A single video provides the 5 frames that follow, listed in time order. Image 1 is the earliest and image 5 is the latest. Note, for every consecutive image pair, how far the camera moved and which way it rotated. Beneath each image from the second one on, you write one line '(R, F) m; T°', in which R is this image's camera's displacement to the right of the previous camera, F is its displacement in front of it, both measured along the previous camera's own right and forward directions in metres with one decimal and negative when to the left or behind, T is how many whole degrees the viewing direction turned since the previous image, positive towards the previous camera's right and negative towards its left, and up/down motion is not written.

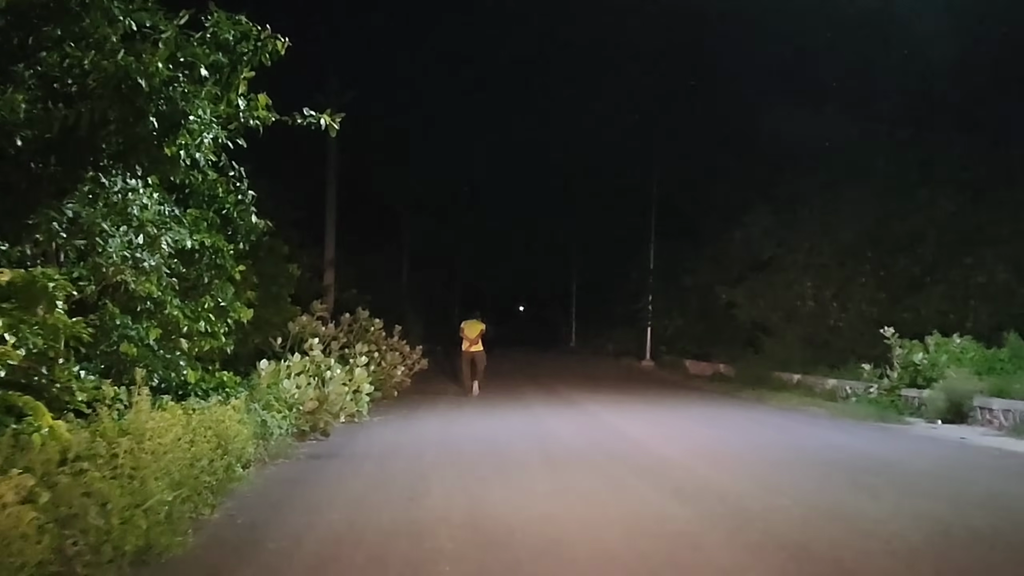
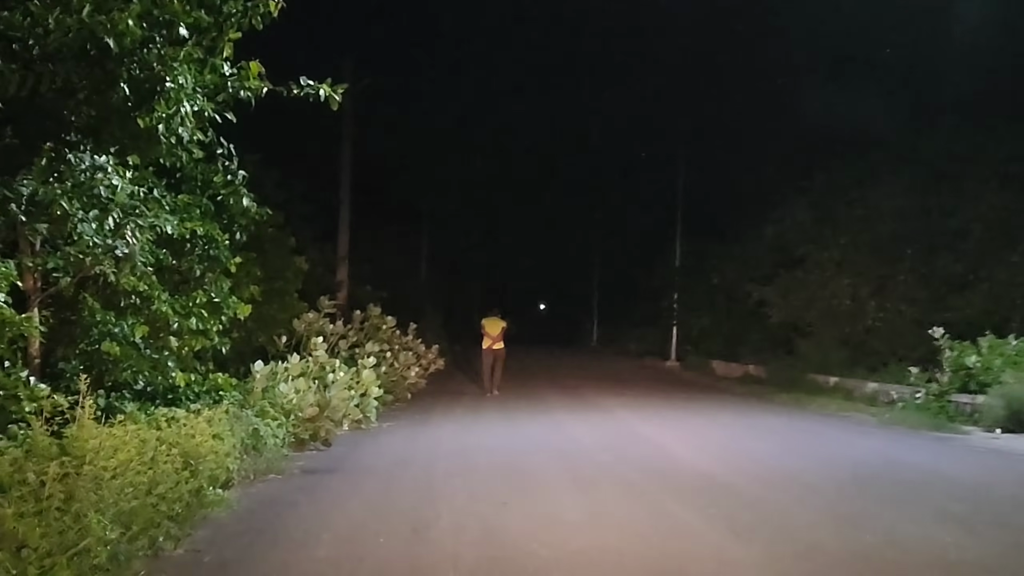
(0.0, +1.4) m; -1°
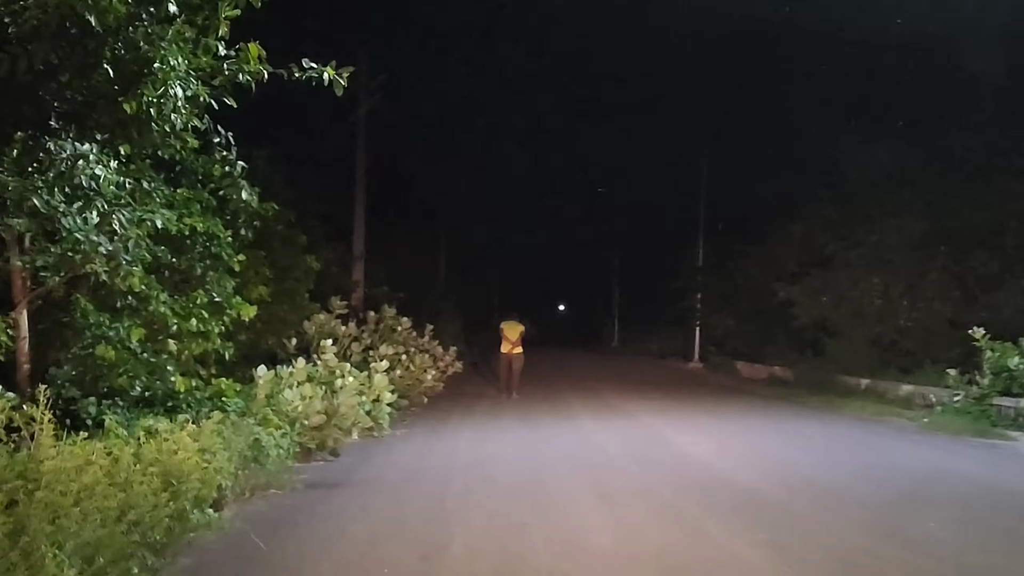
(0.0, +0.9) m; -1°
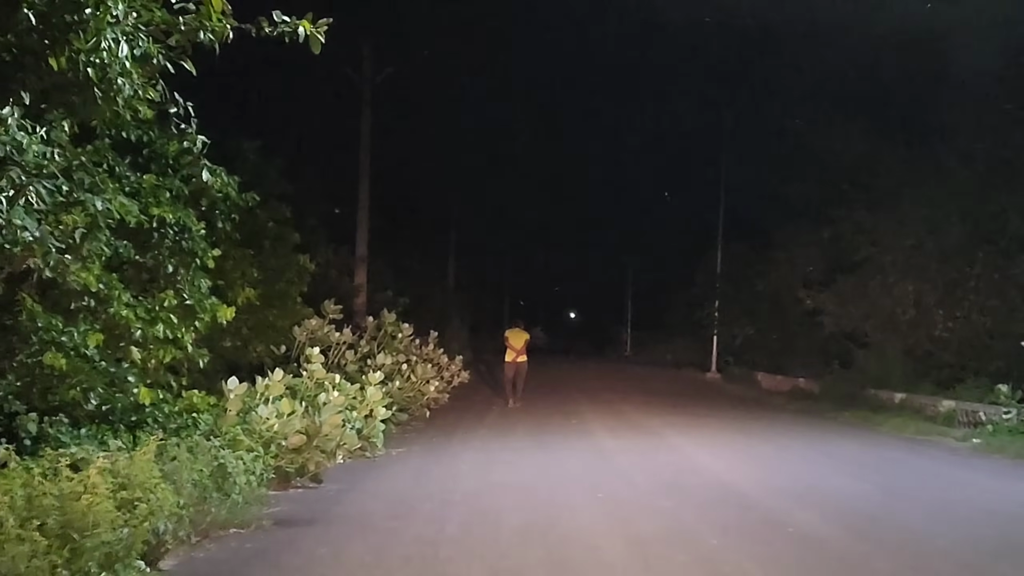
(0.0, +1.7) m; -1°
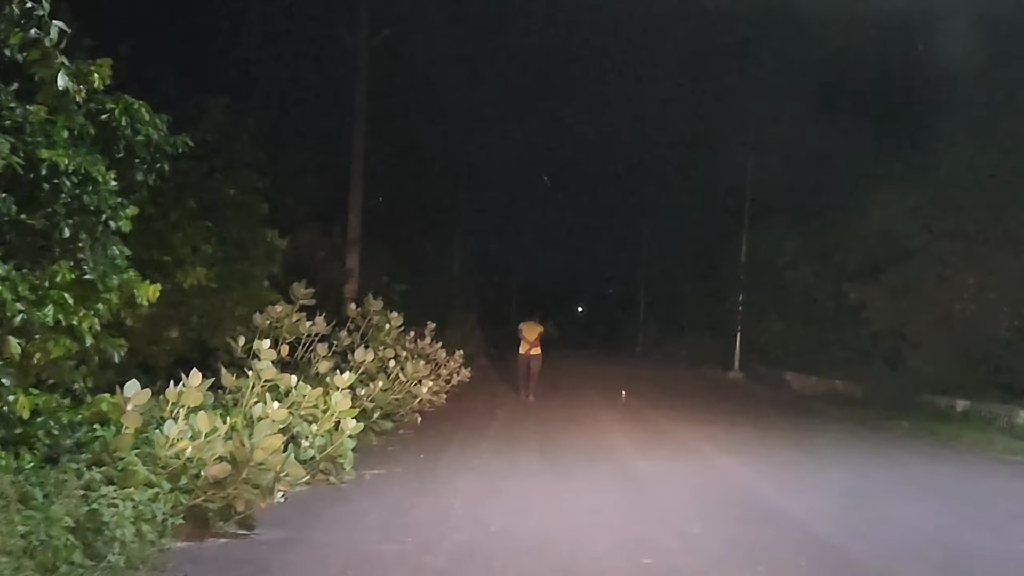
(0.0, +3.0) m; 0°
